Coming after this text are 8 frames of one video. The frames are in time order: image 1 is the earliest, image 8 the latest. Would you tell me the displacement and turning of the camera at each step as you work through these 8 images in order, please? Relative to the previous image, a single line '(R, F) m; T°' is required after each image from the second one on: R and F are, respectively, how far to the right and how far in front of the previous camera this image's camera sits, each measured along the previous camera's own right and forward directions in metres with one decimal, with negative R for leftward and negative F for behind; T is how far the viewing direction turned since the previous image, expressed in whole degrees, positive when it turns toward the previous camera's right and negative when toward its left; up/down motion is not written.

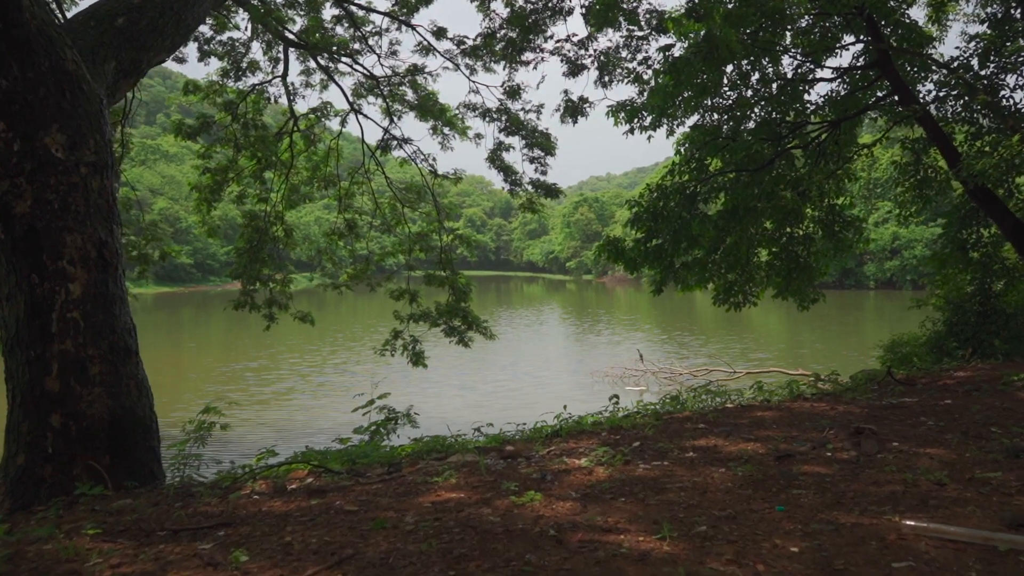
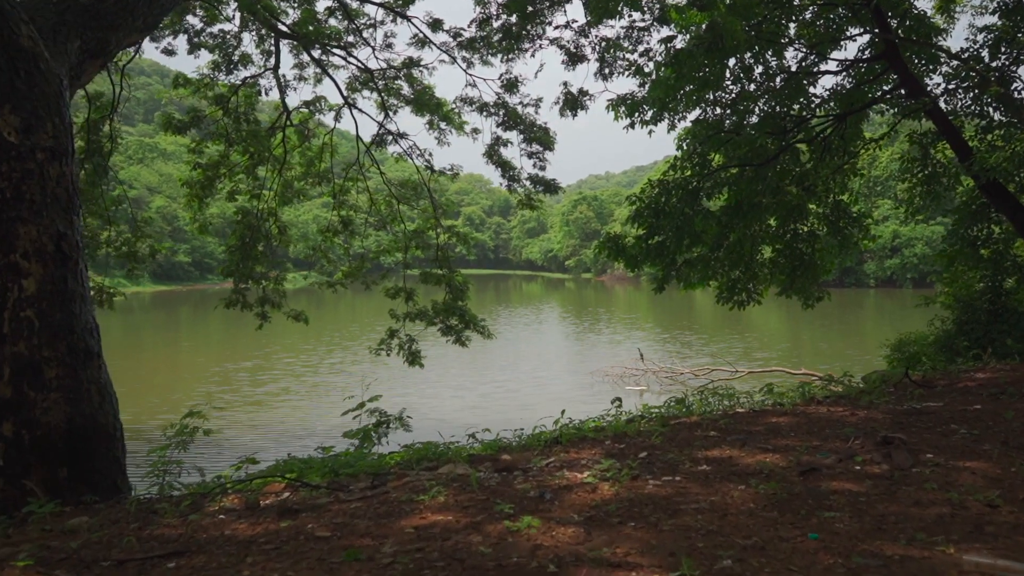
(0.0, +0.2) m; 0°
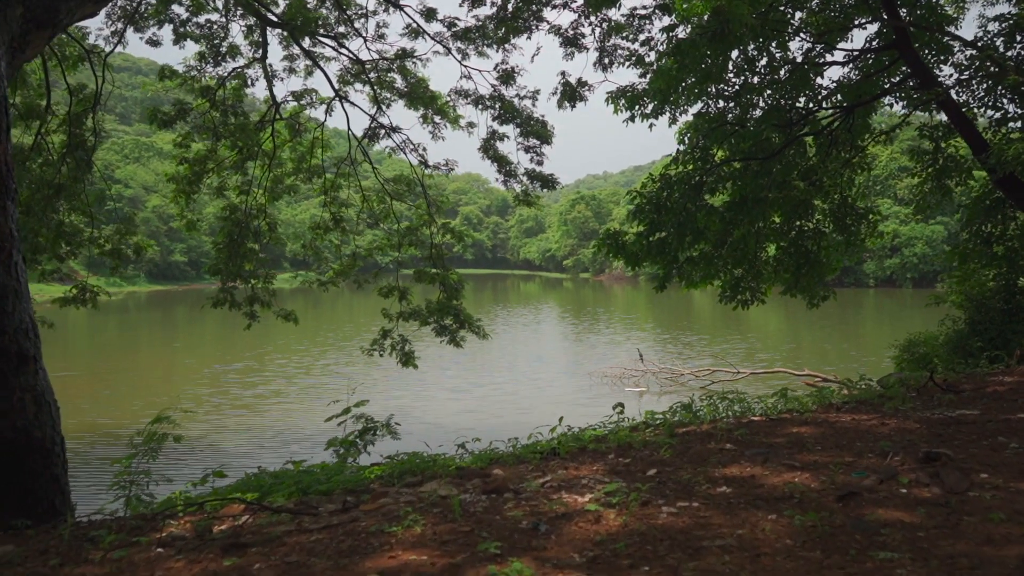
(0.0, +0.3) m; 0°
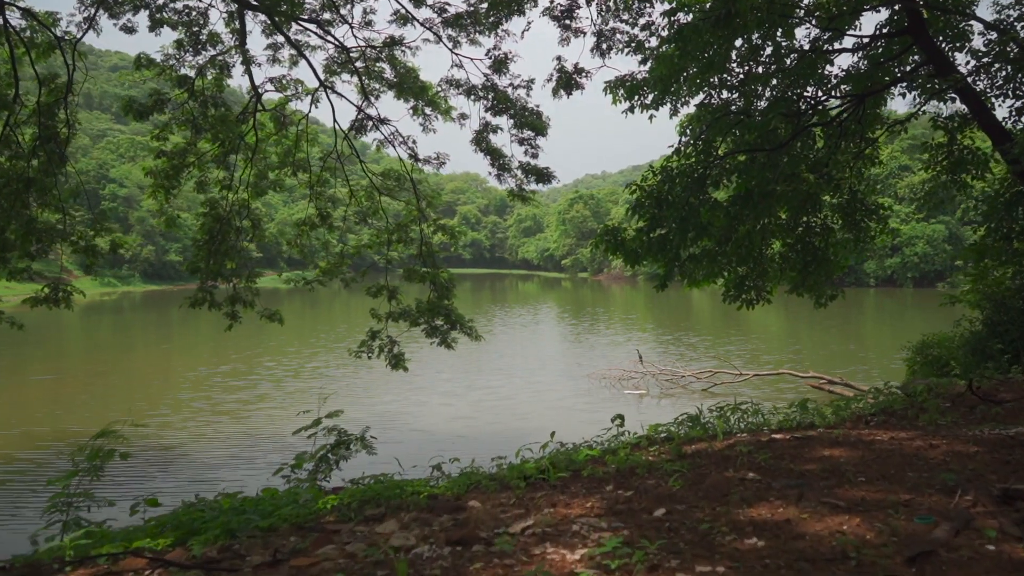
(+0.1, +0.4) m; 0°
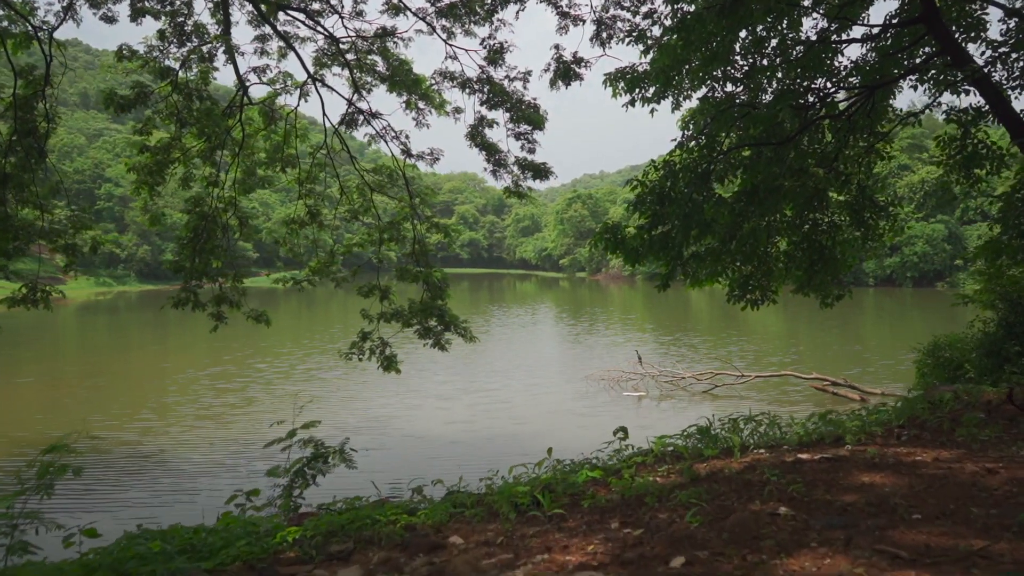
(0.0, +0.3) m; 0°
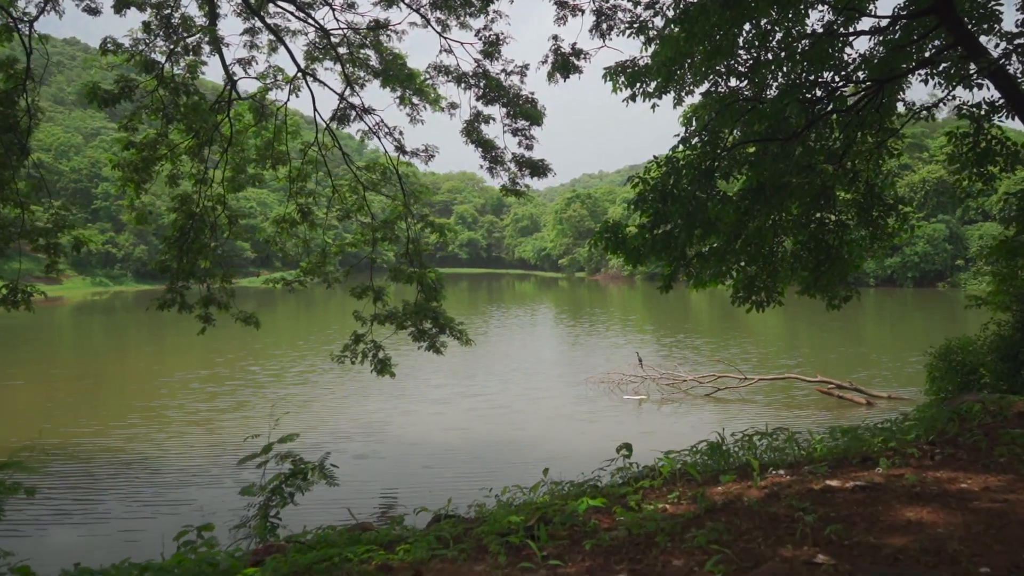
(0.0, +0.3) m; 0°
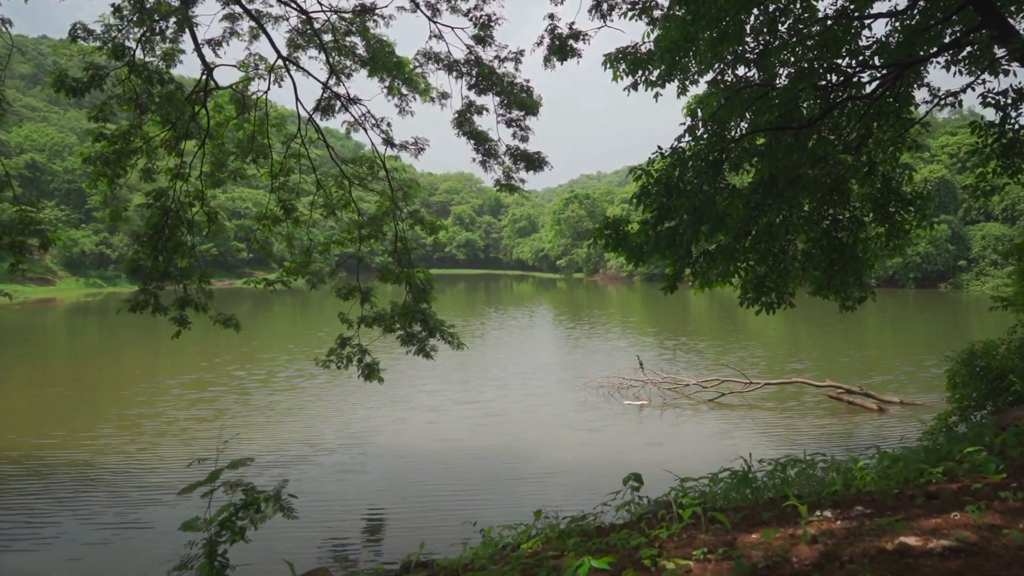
(0.0, +0.5) m; 0°
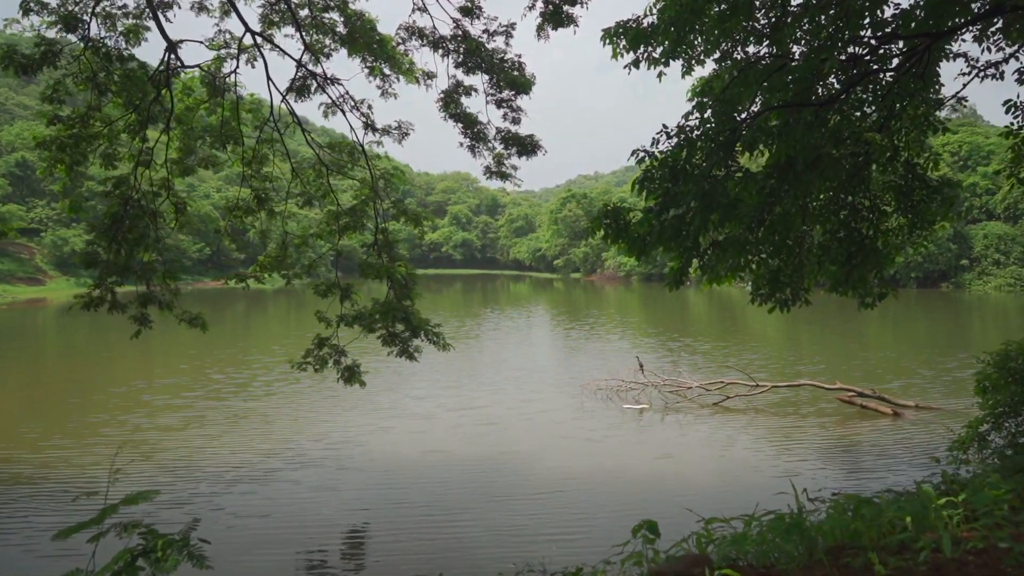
(+0.1, +0.6) m; 0°
